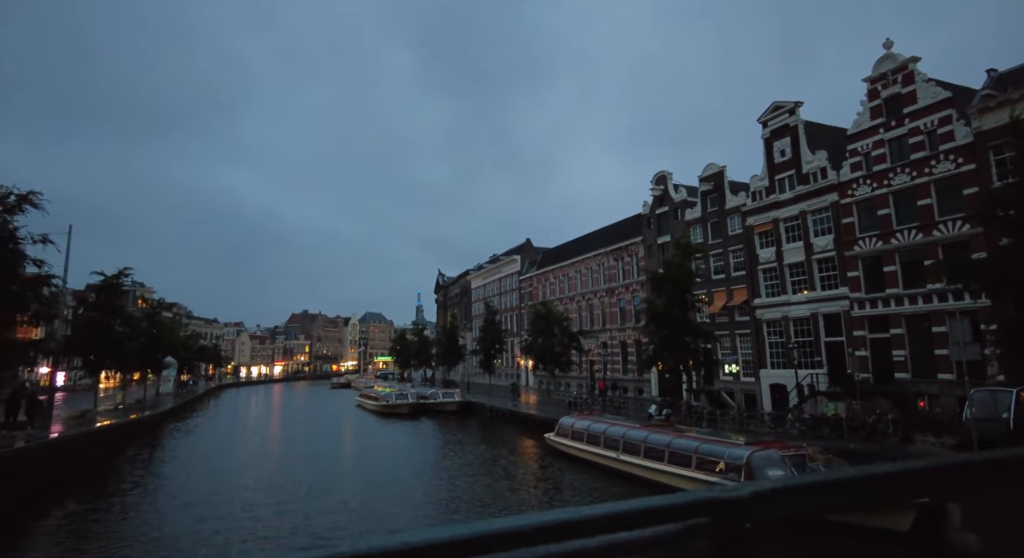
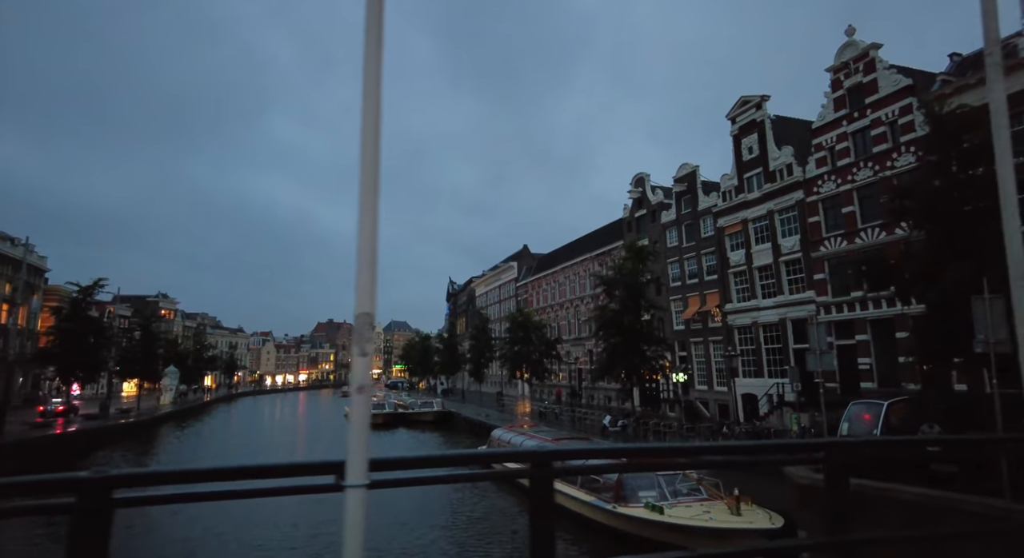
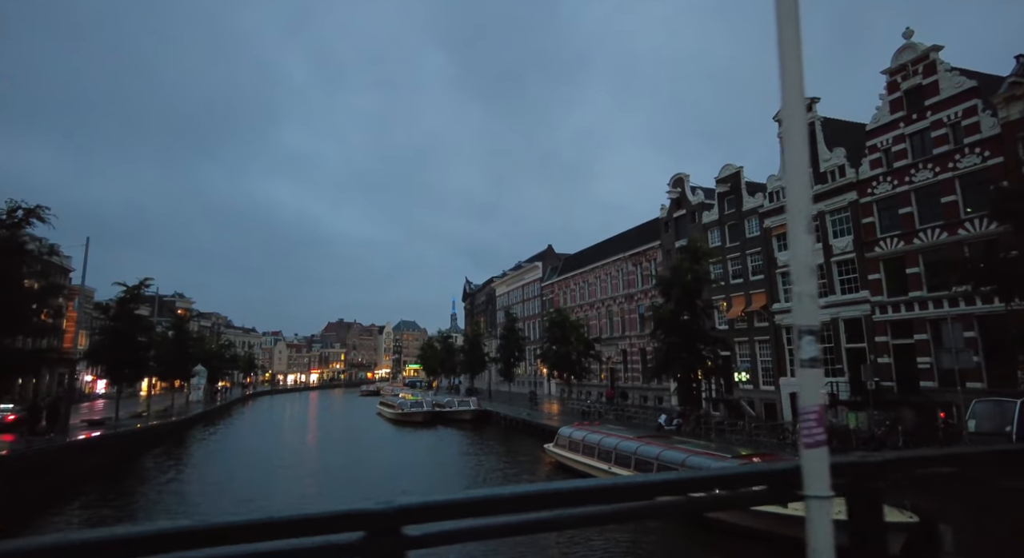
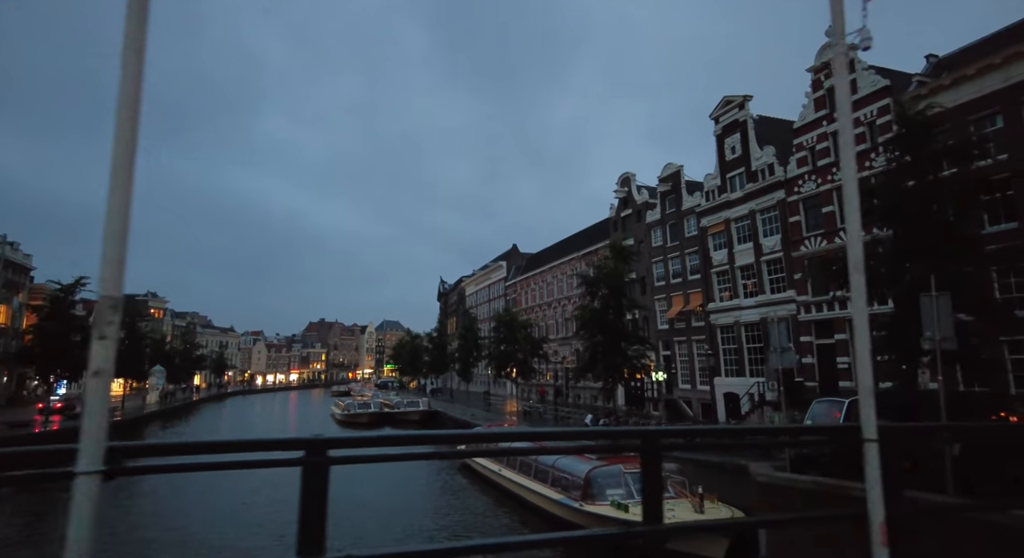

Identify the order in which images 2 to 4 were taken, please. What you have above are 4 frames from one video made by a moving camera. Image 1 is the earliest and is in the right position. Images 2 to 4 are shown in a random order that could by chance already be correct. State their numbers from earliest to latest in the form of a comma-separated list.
3, 2, 4
